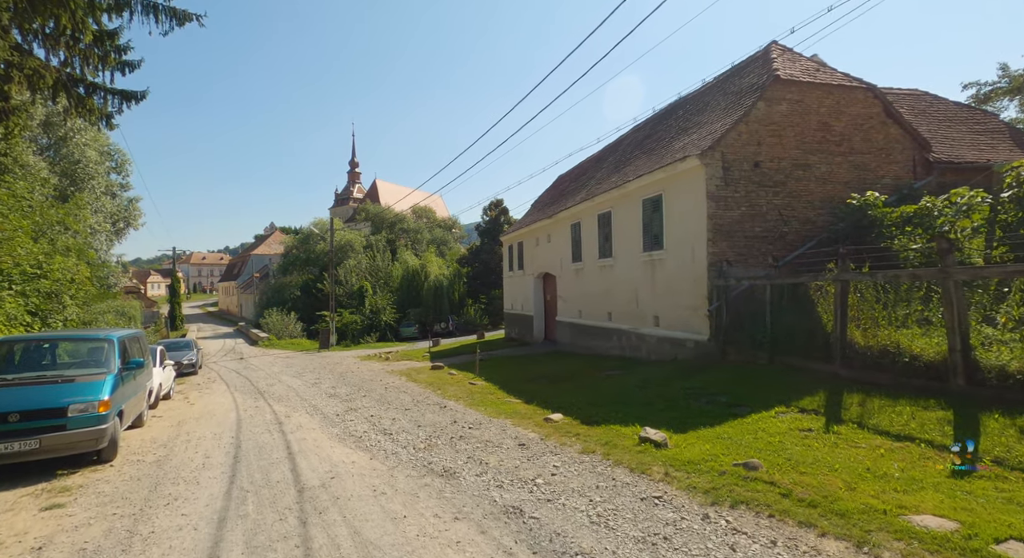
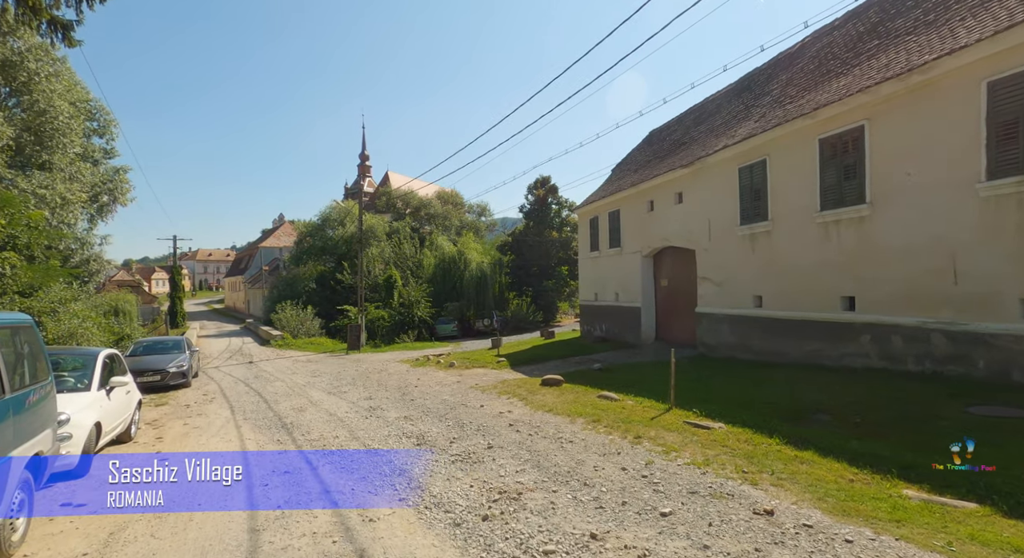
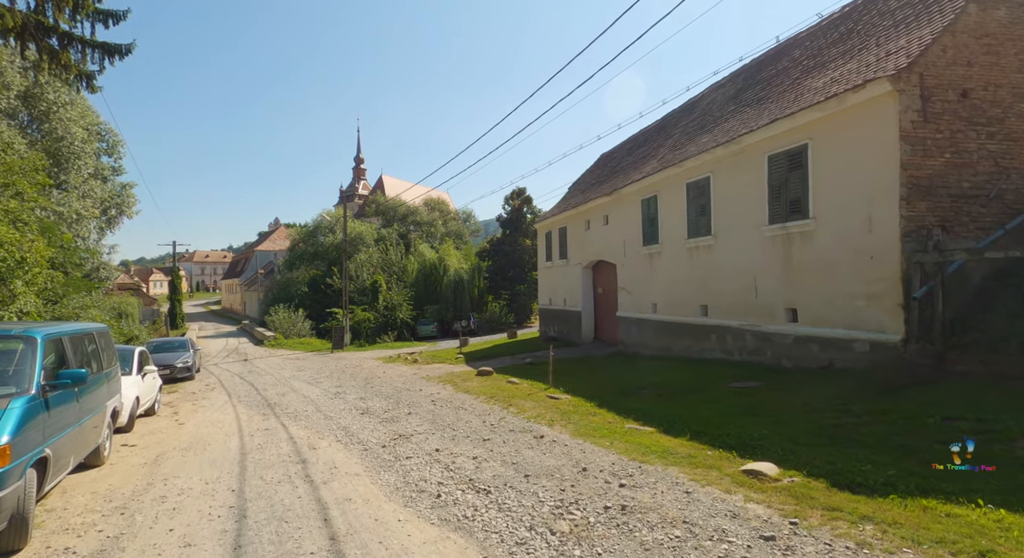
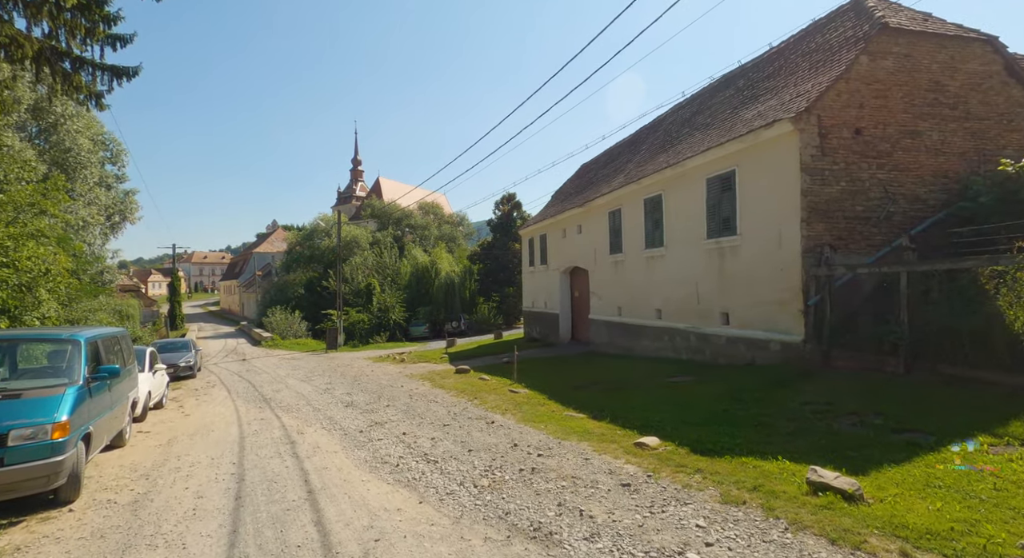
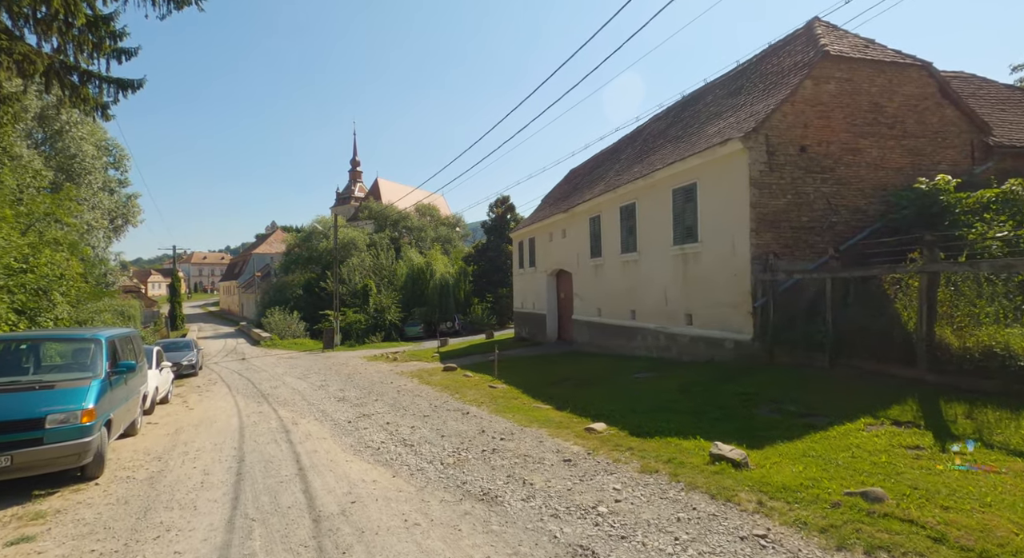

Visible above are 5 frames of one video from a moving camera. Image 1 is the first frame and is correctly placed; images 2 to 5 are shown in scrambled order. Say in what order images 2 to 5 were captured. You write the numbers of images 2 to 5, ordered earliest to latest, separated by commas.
5, 4, 3, 2
